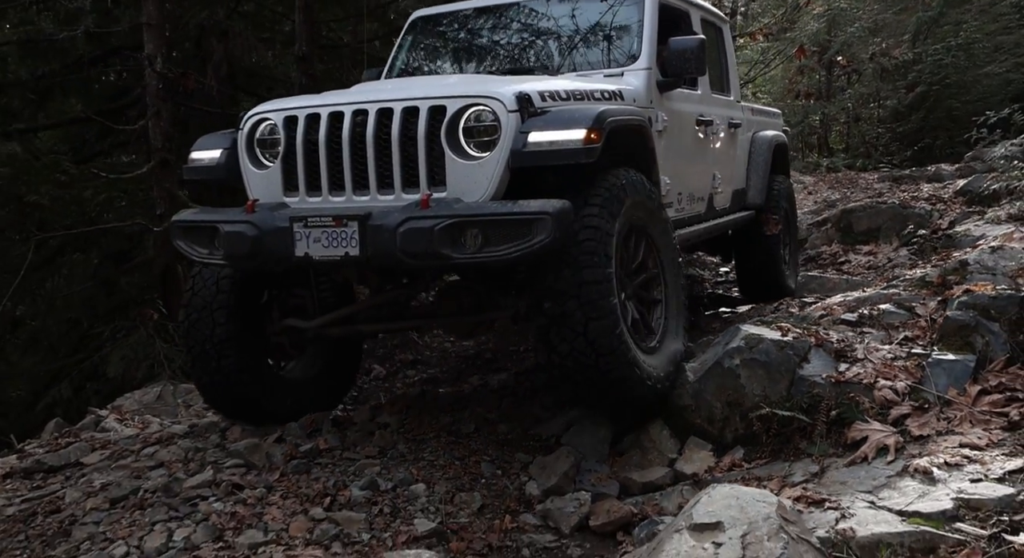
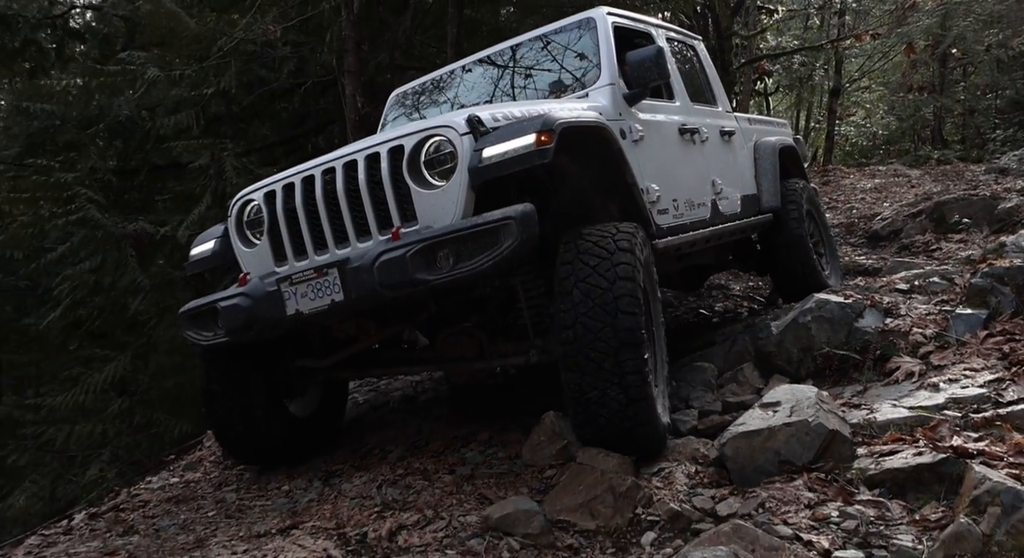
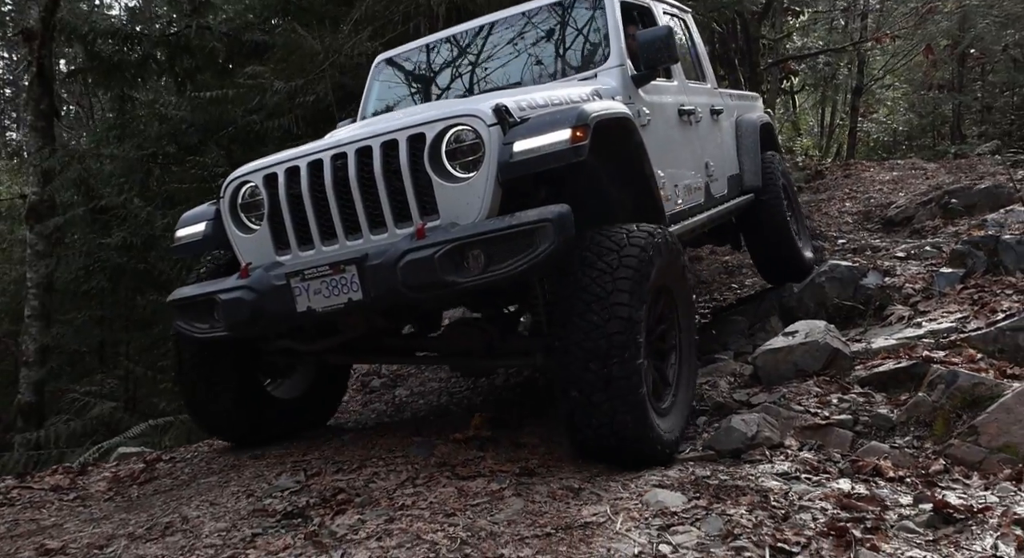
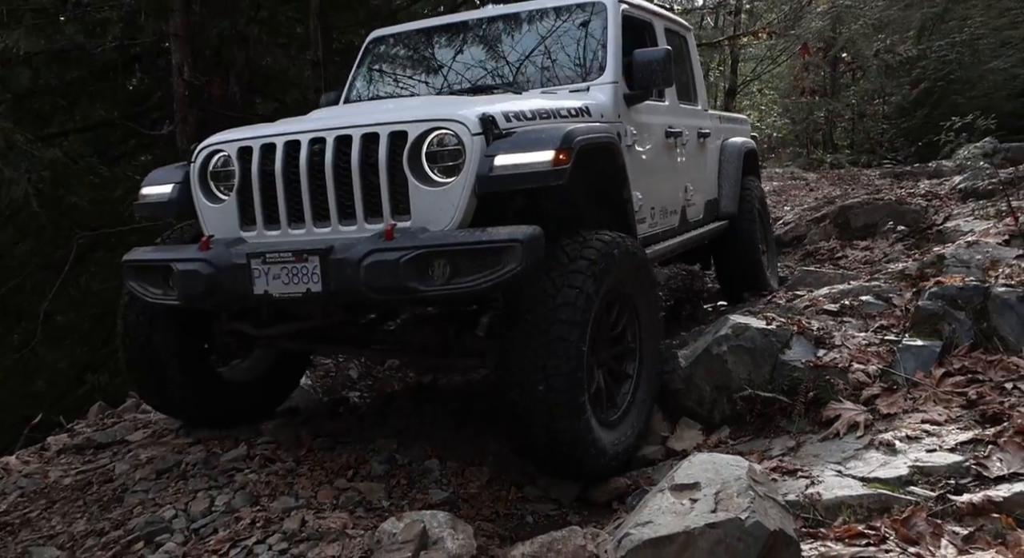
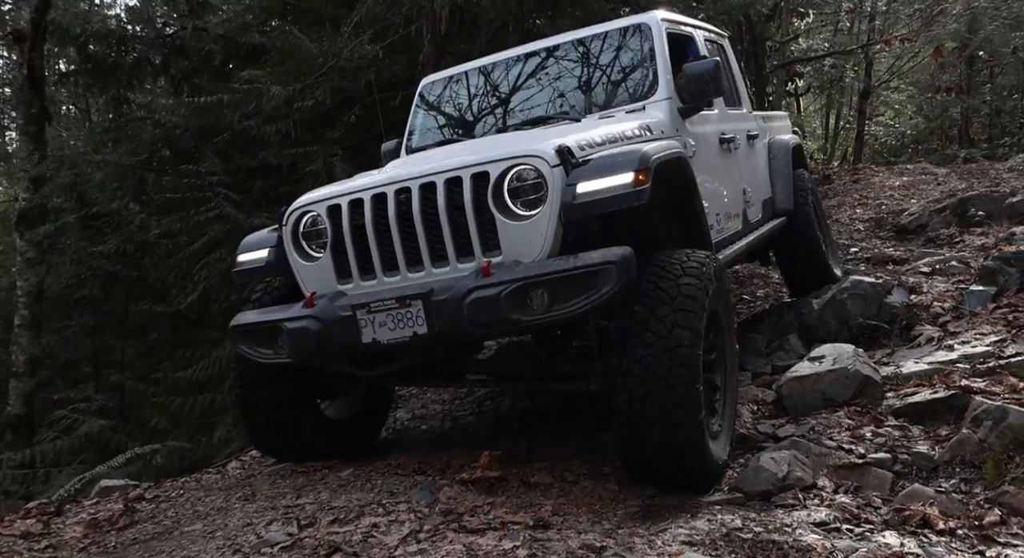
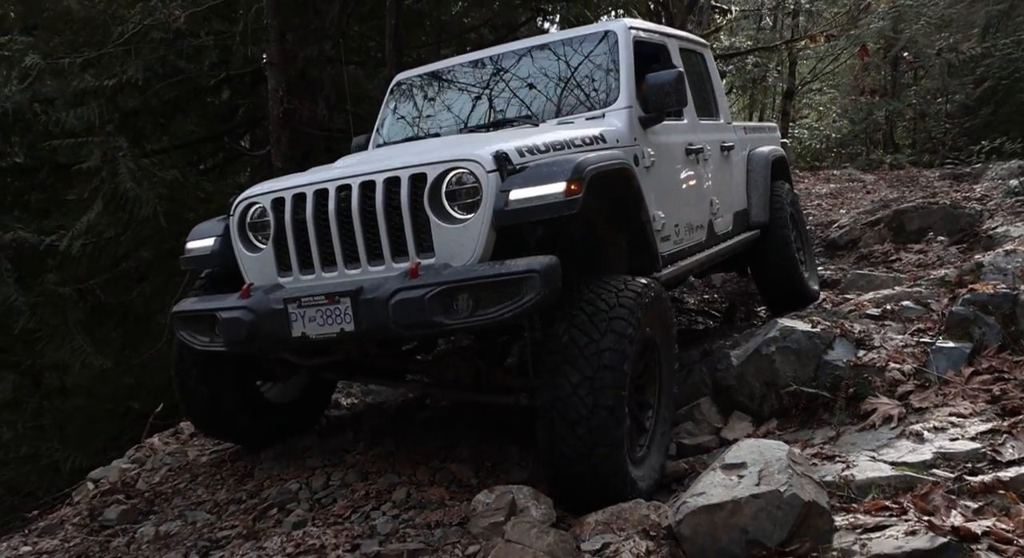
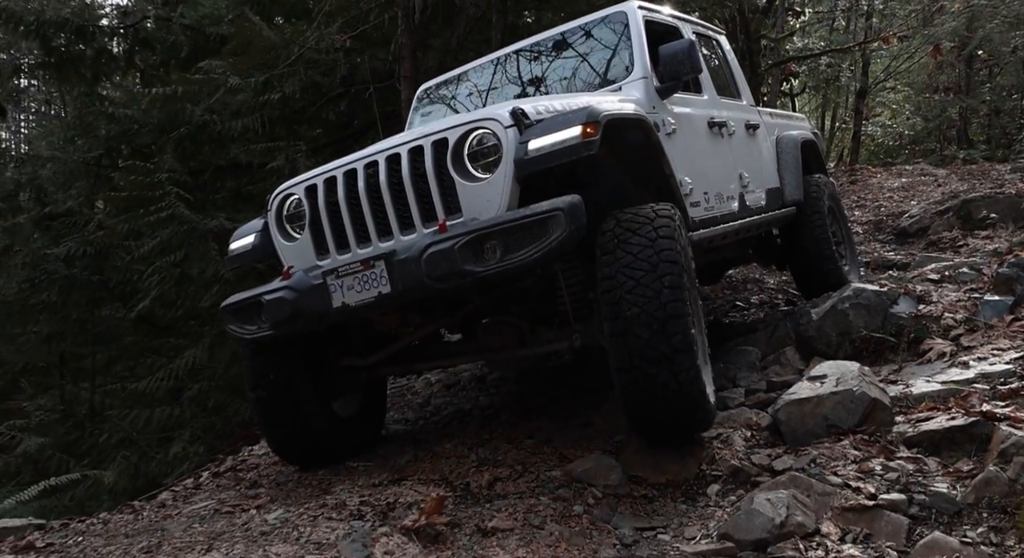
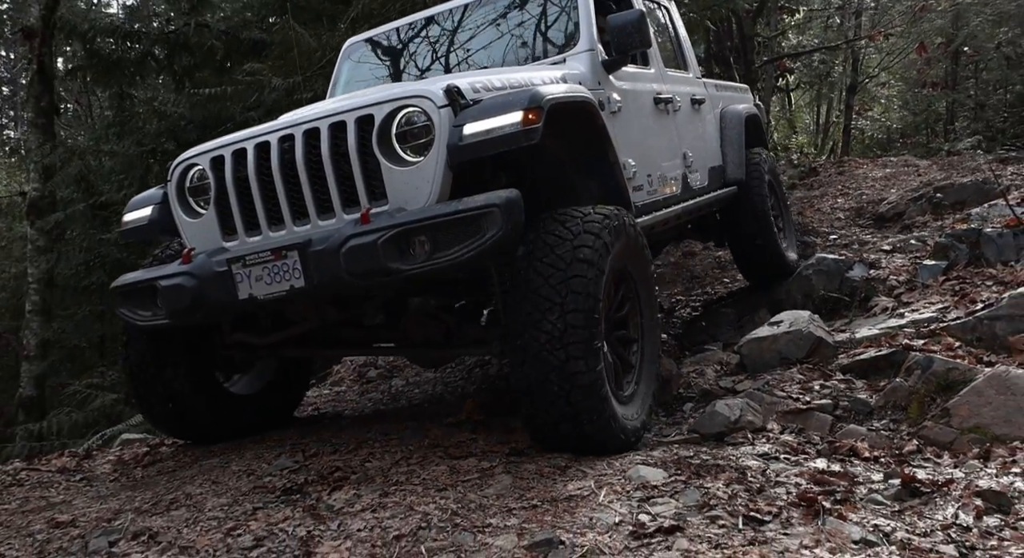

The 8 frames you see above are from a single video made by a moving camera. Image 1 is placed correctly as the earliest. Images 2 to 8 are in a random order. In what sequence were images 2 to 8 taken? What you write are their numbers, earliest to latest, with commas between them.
4, 6, 2, 7, 5, 3, 8
